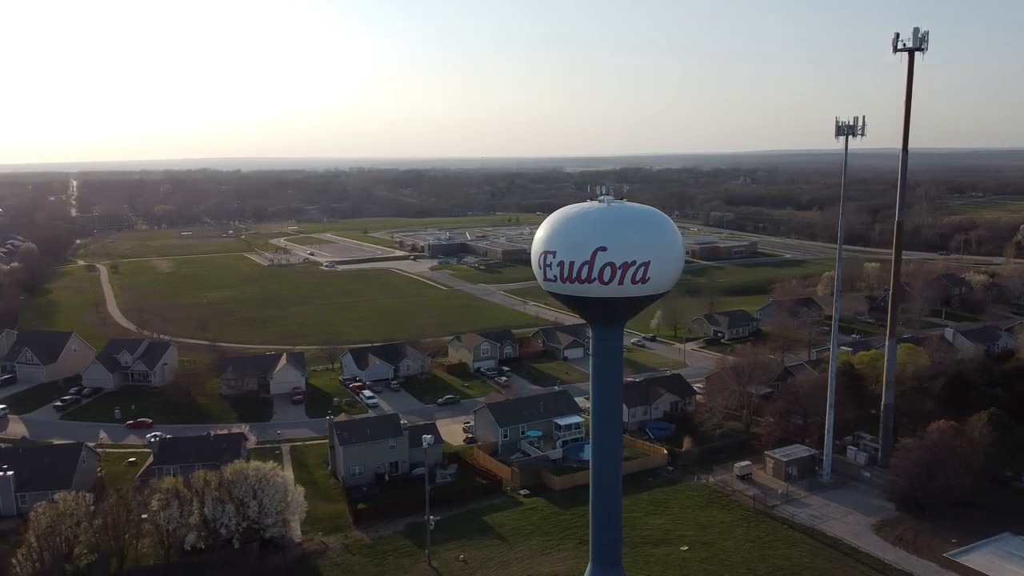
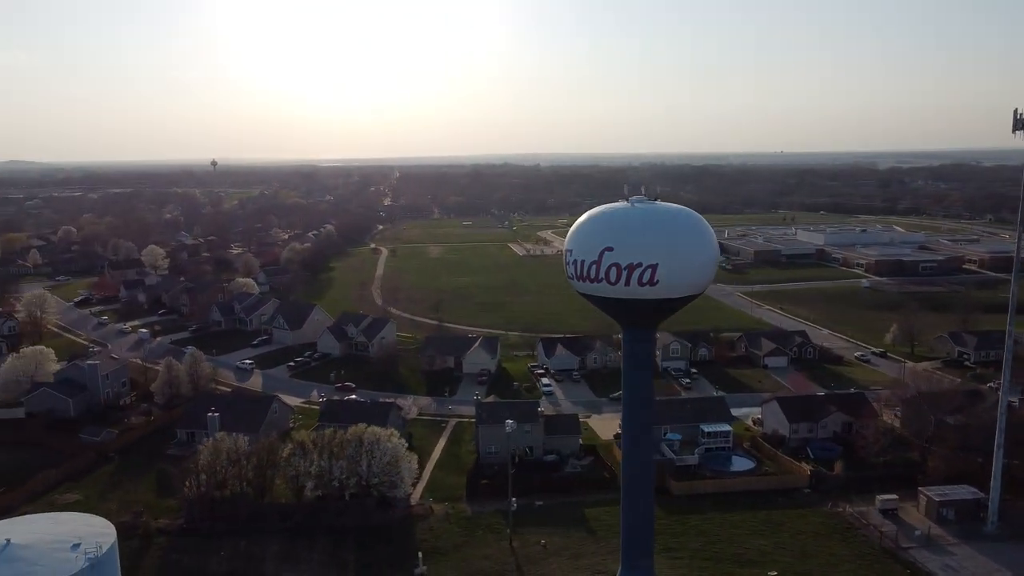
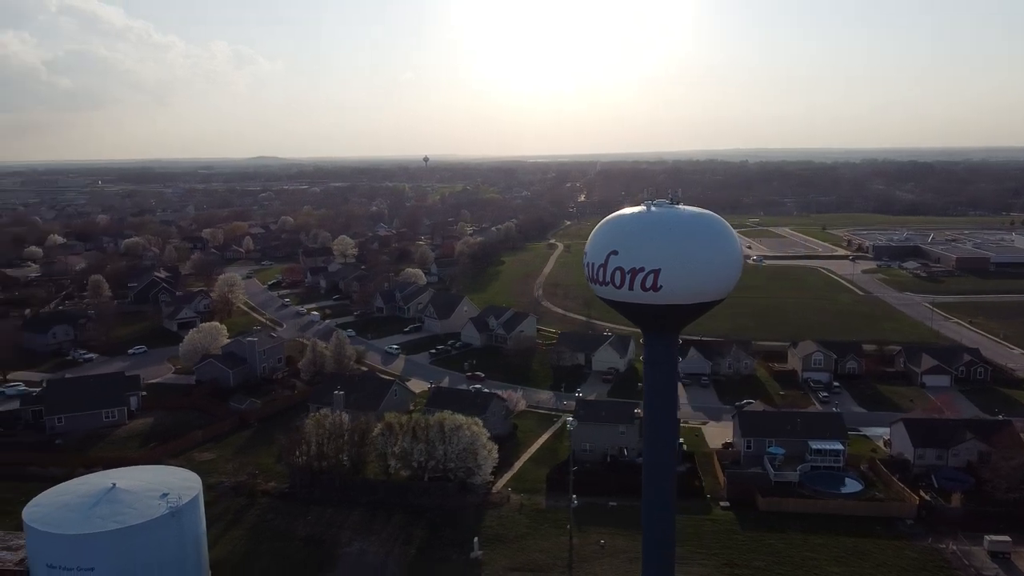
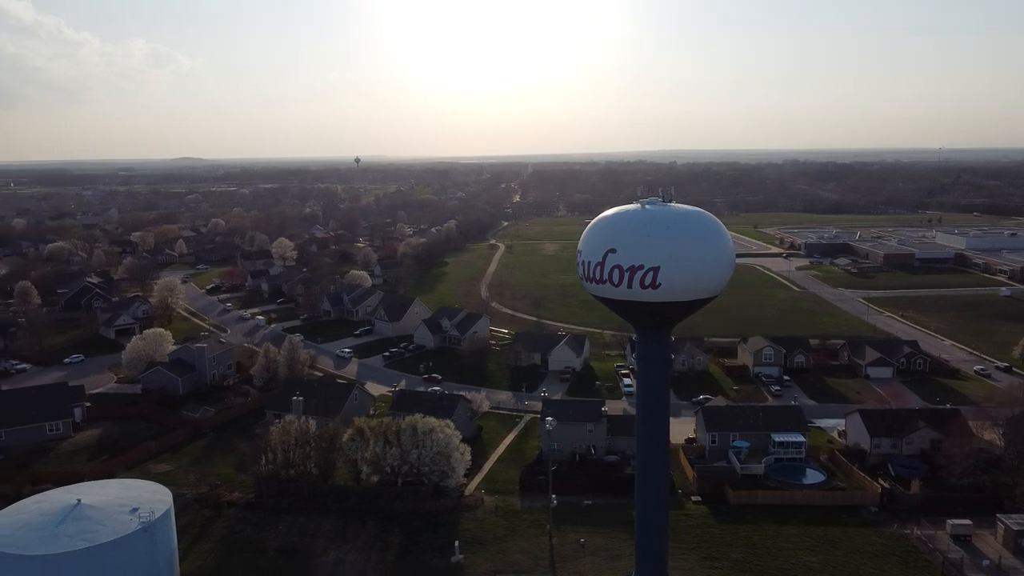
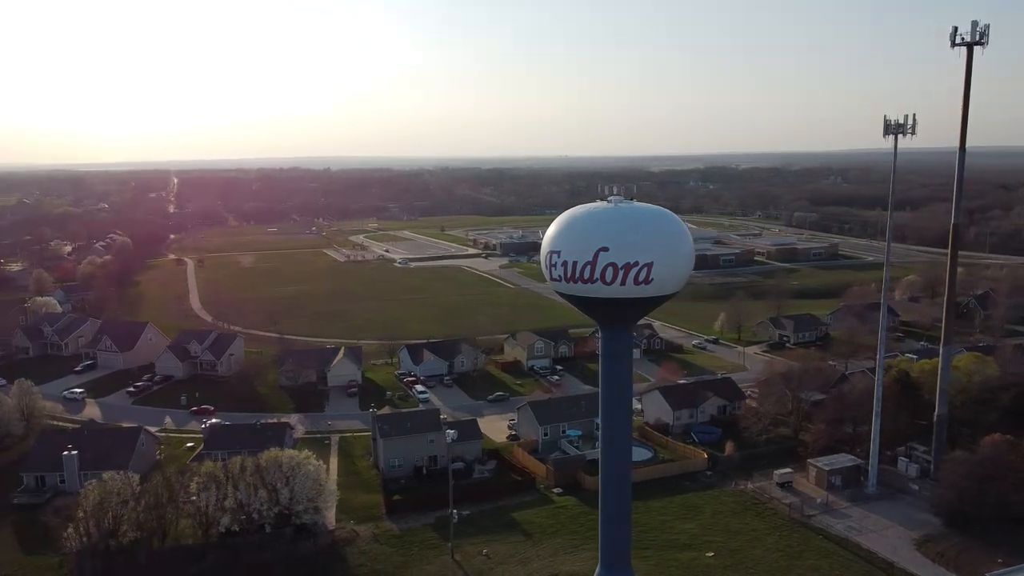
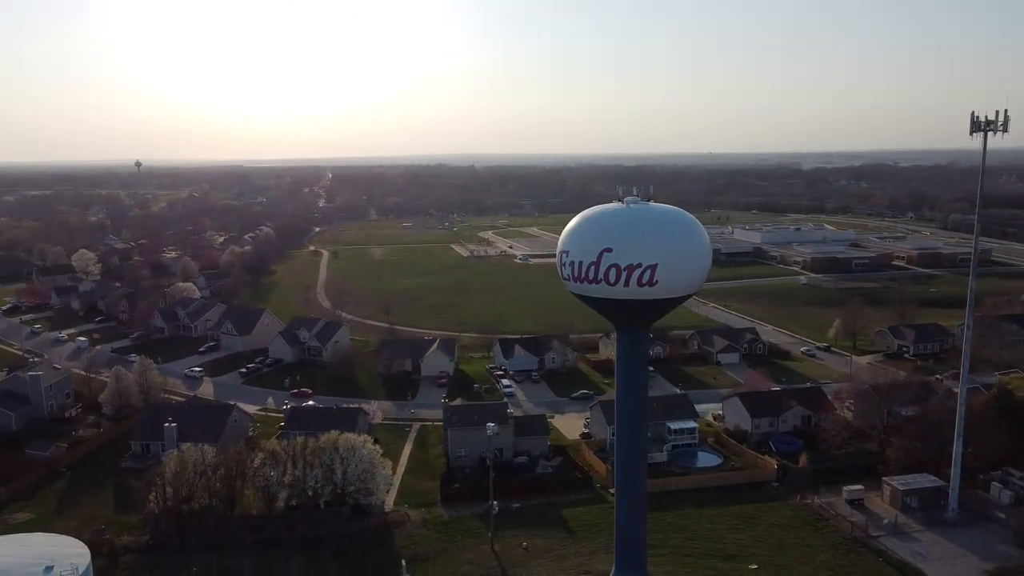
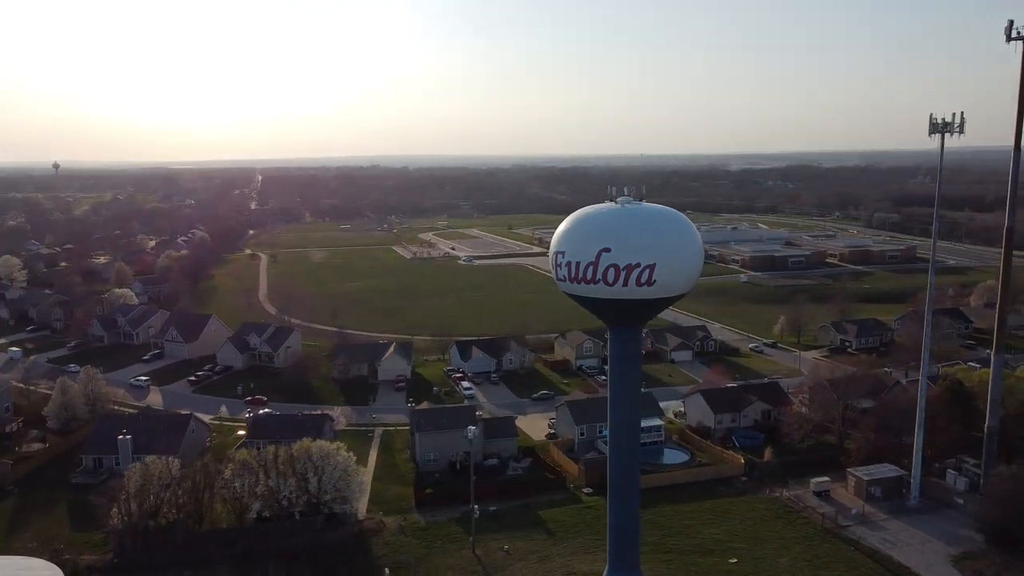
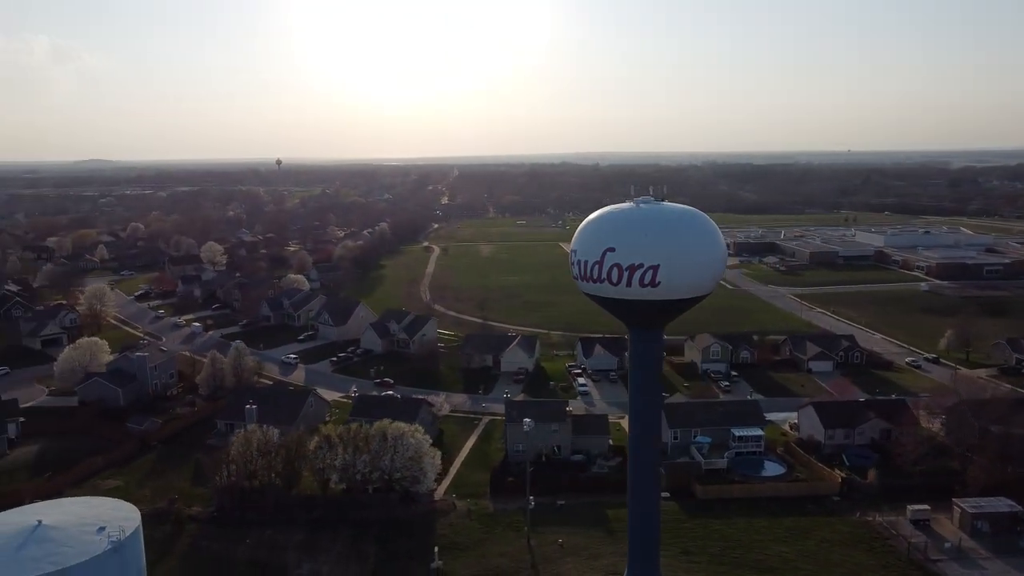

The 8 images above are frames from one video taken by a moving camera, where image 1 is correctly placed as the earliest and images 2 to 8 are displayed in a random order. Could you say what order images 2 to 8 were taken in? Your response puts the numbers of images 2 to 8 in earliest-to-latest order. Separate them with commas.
5, 7, 6, 2, 8, 4, 3
